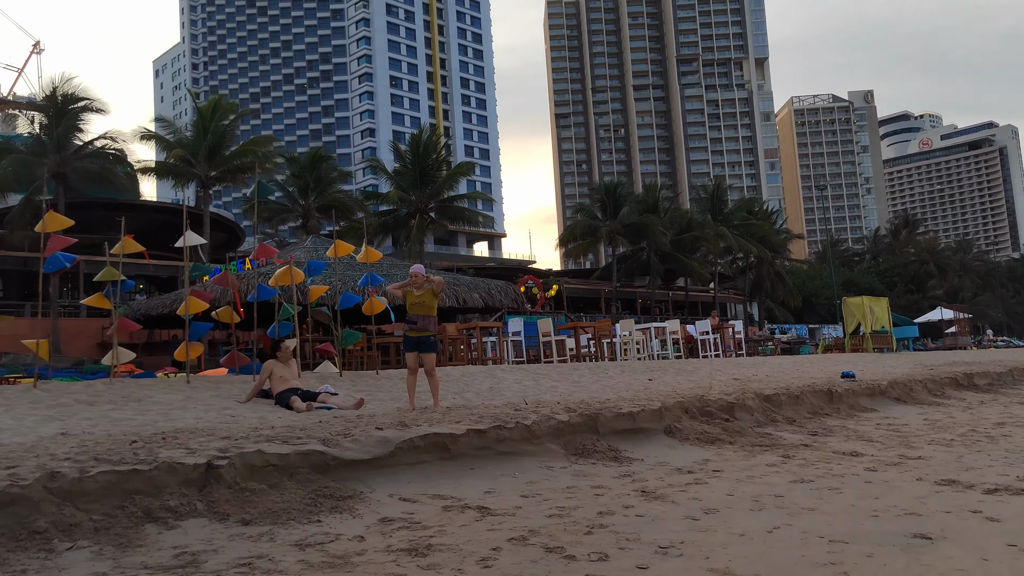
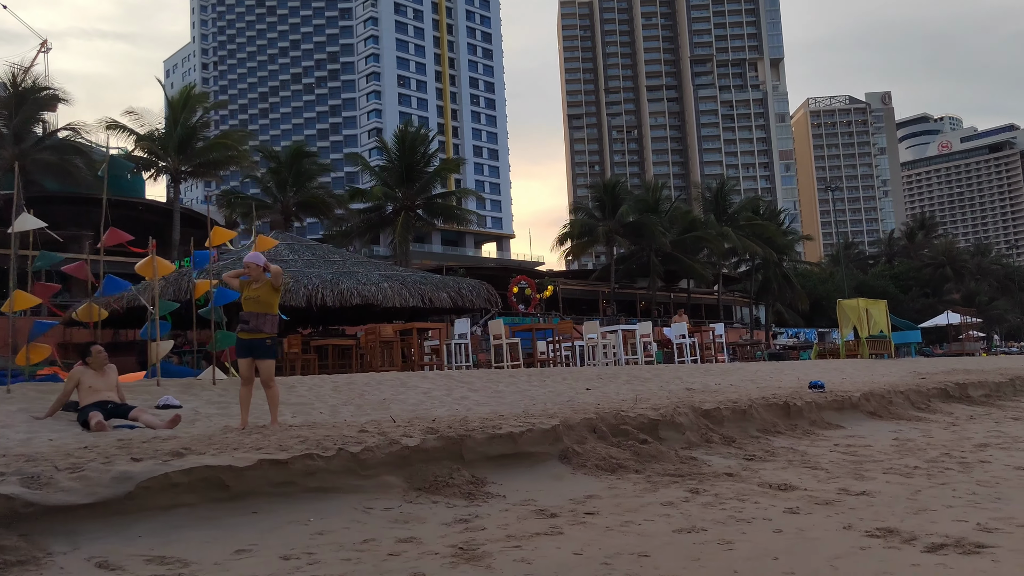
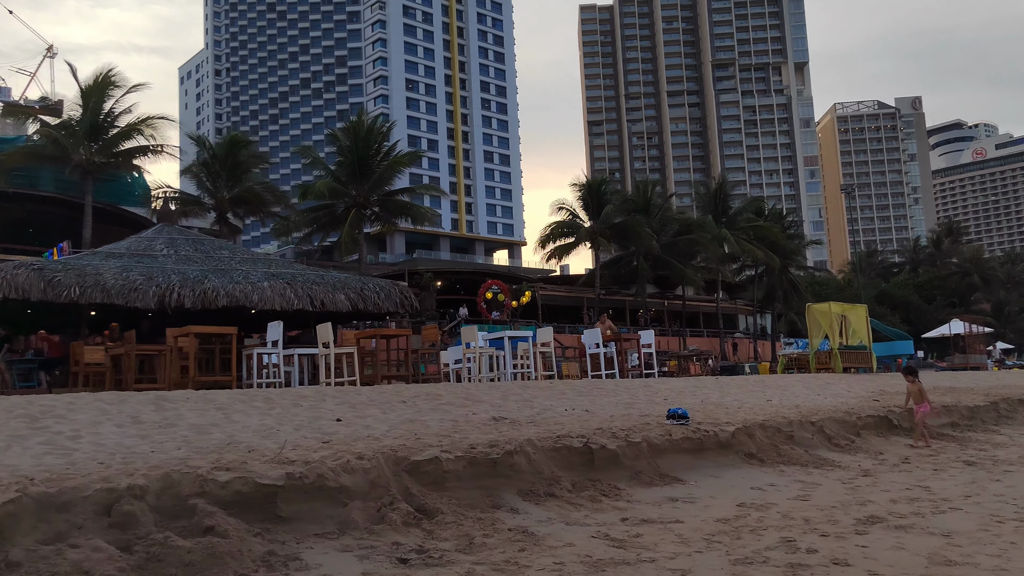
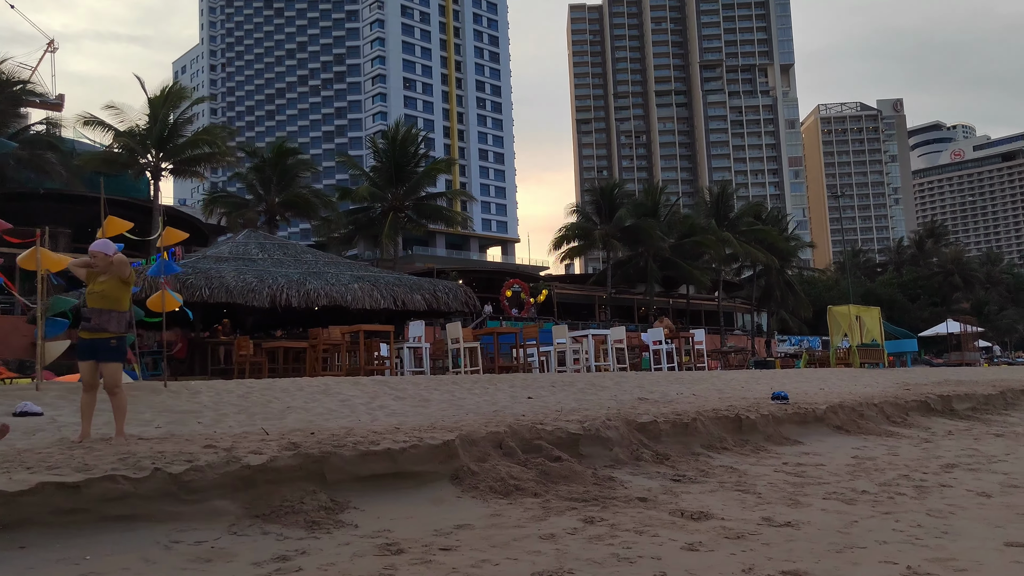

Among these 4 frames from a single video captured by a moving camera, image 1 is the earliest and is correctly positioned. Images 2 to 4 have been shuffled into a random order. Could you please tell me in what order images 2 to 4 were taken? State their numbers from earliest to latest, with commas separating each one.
2, 4, 3
